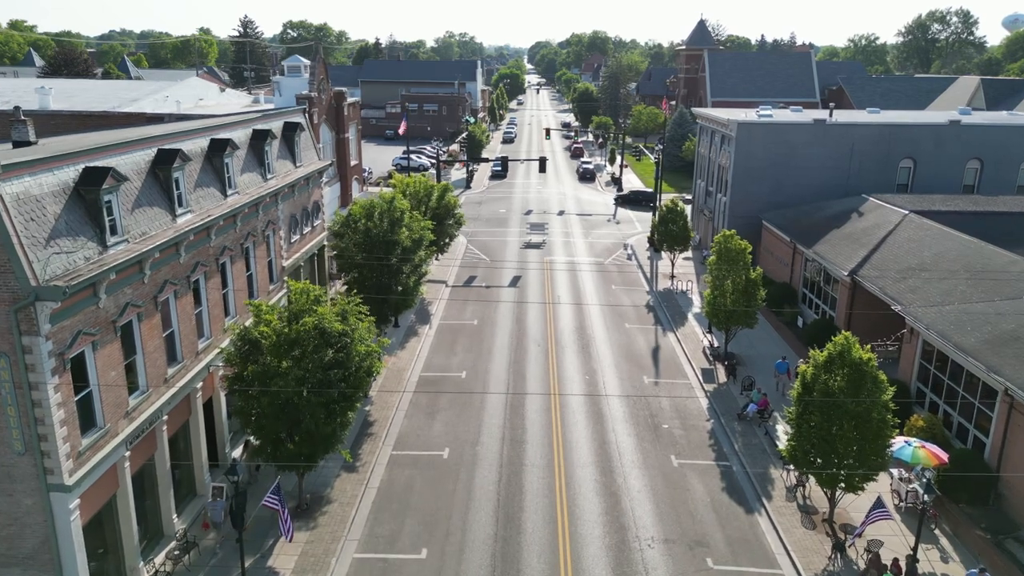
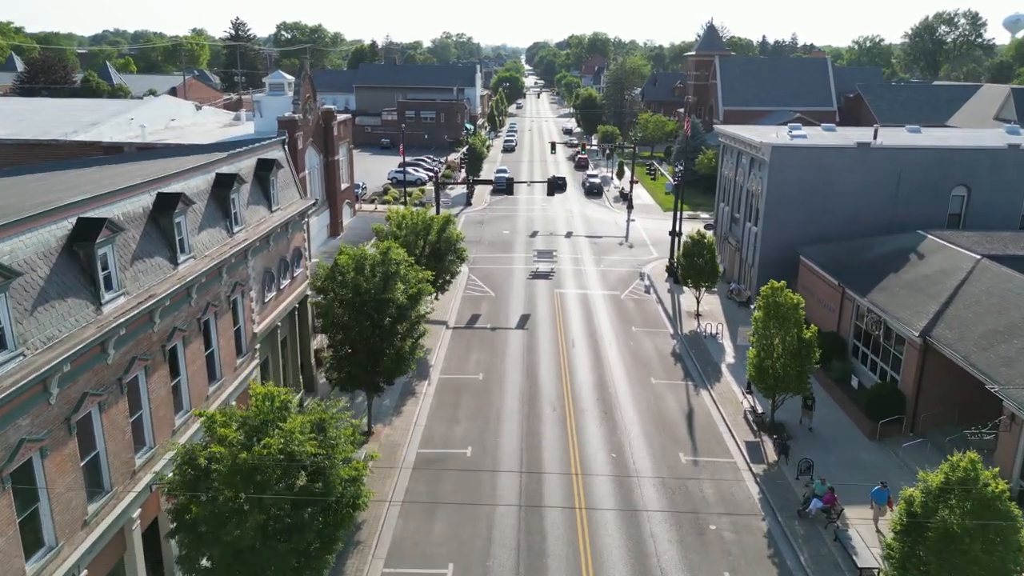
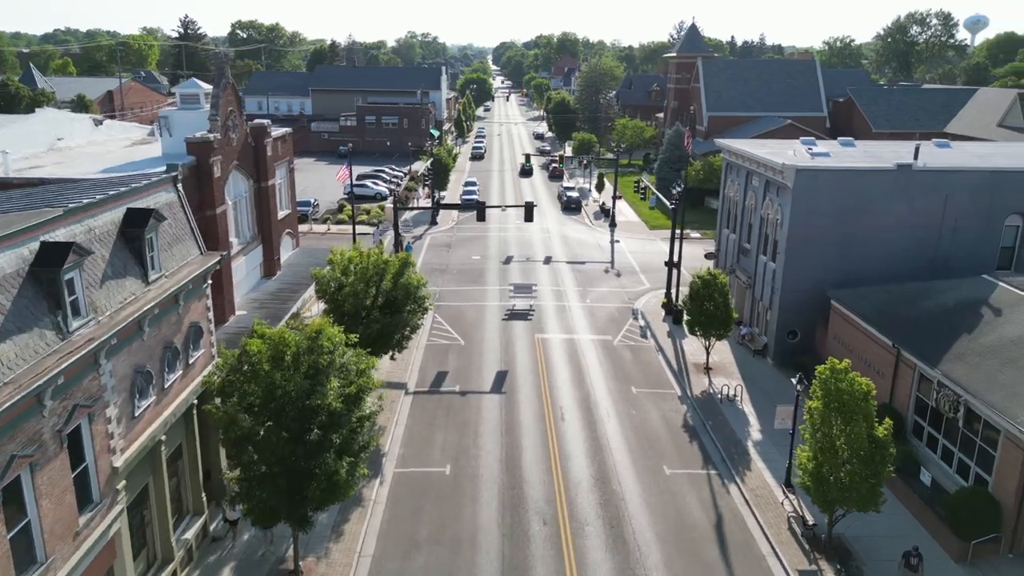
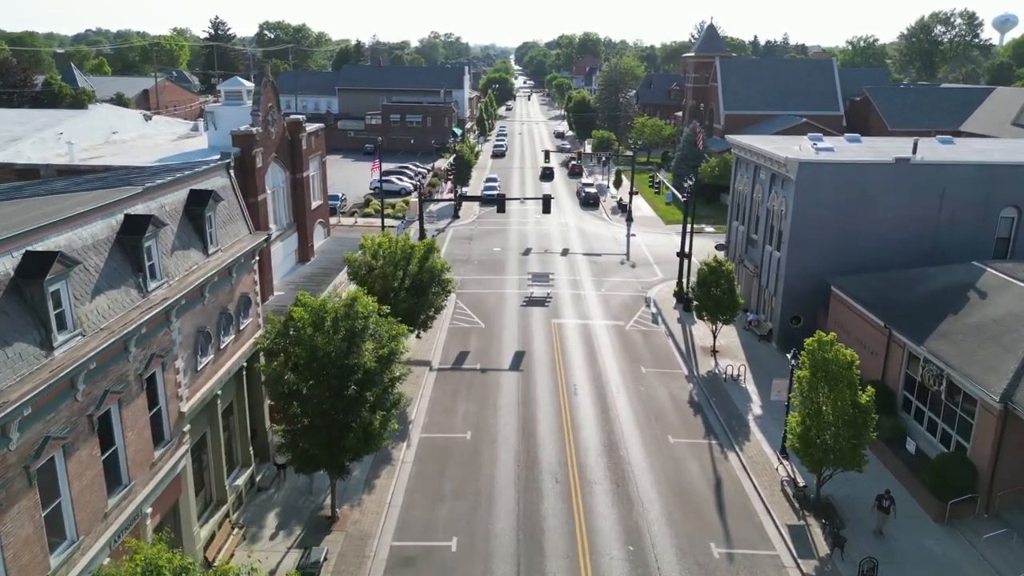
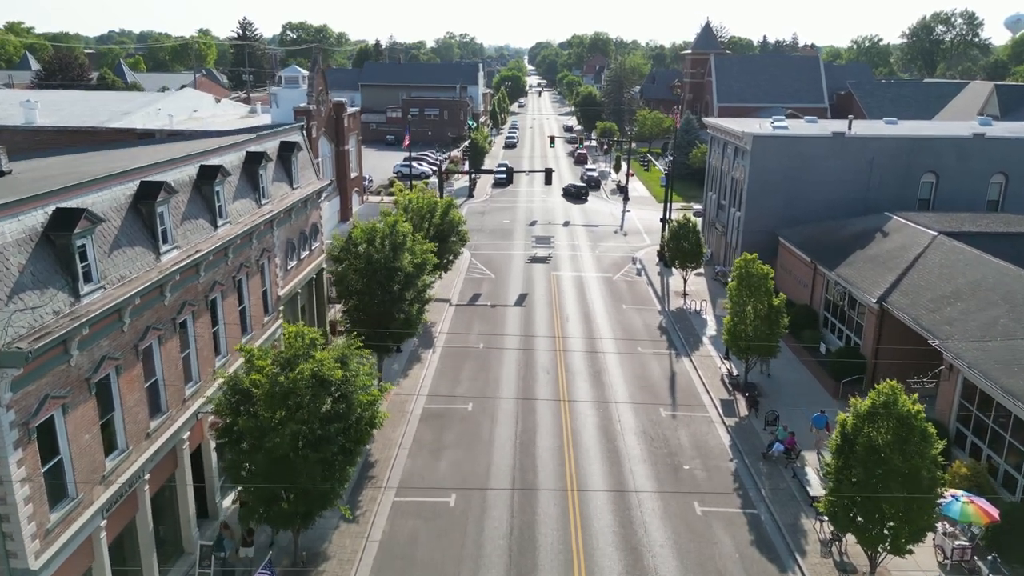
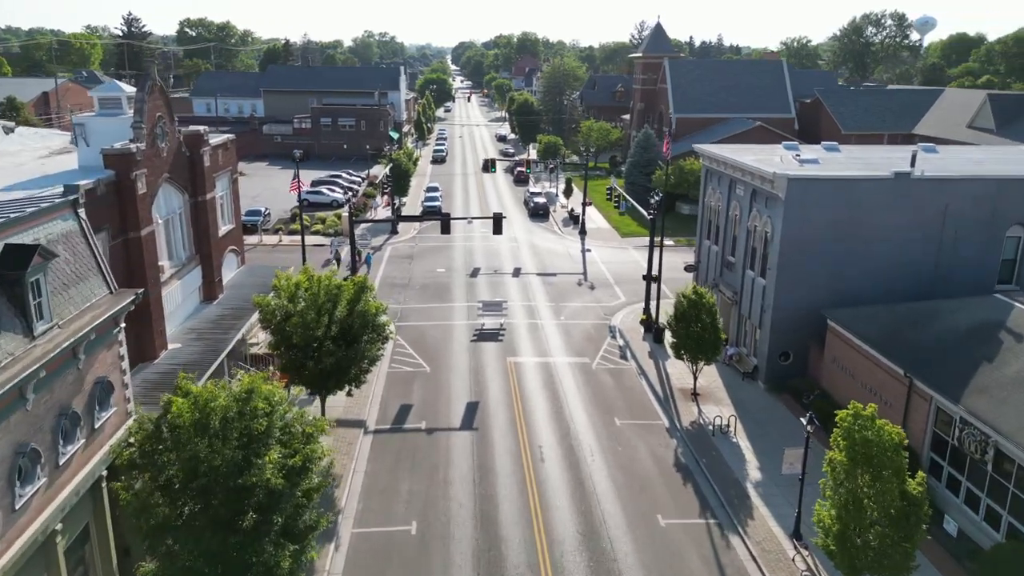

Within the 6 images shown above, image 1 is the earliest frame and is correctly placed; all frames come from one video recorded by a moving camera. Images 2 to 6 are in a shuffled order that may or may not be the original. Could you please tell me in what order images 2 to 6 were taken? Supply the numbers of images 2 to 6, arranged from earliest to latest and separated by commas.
5, 2, 4, 3, 6
